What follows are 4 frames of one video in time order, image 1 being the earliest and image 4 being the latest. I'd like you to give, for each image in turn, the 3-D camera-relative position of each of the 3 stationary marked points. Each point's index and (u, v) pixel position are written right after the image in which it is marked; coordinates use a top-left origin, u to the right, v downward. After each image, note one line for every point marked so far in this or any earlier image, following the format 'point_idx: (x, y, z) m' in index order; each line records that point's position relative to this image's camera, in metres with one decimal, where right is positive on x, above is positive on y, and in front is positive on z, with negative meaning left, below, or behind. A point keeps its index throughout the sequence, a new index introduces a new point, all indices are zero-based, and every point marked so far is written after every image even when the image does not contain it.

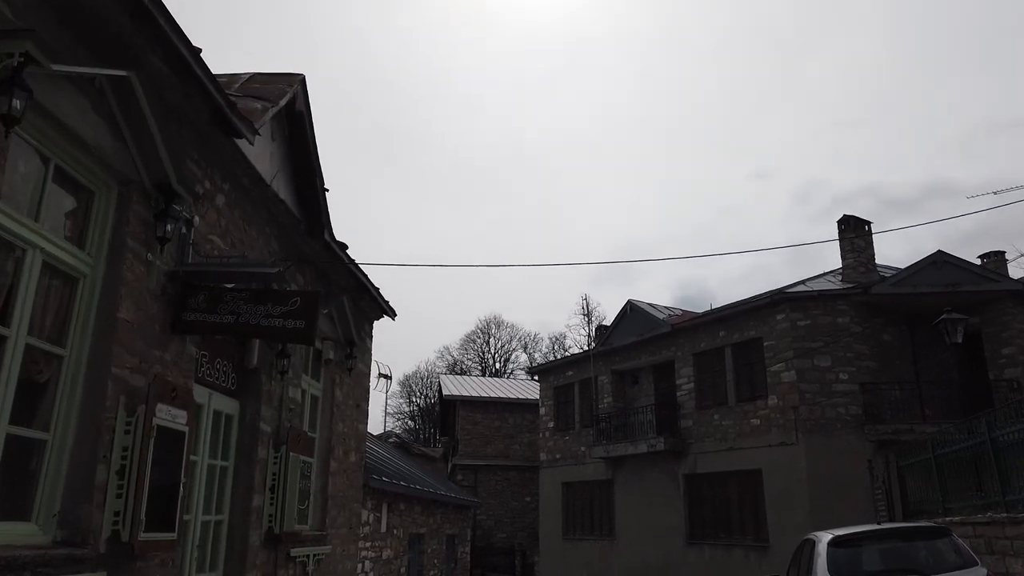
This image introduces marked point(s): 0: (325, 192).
0: (-1.8, +0.9, +6.8) m
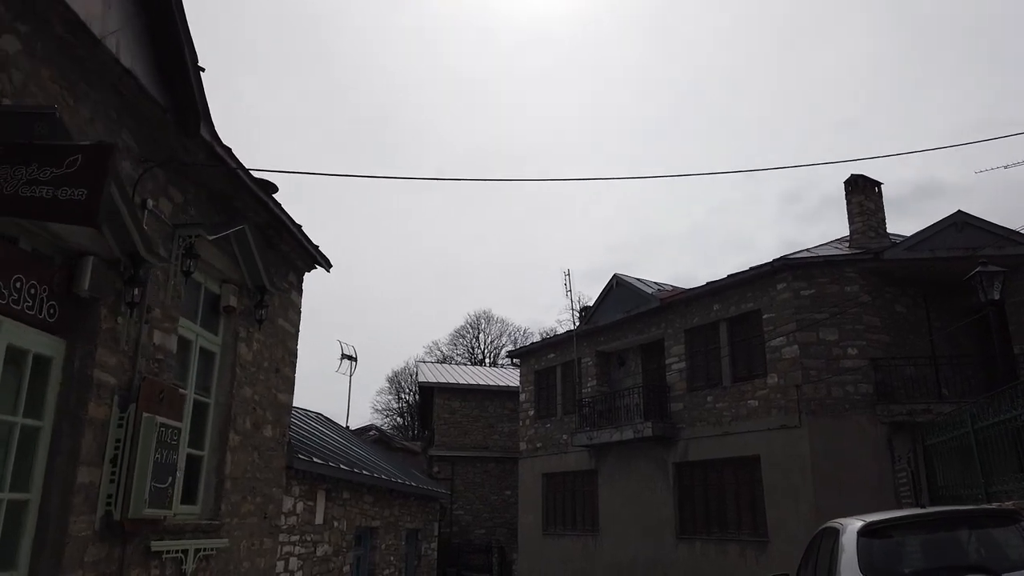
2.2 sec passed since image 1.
0: (-2.3, +1.6, +5.2) m
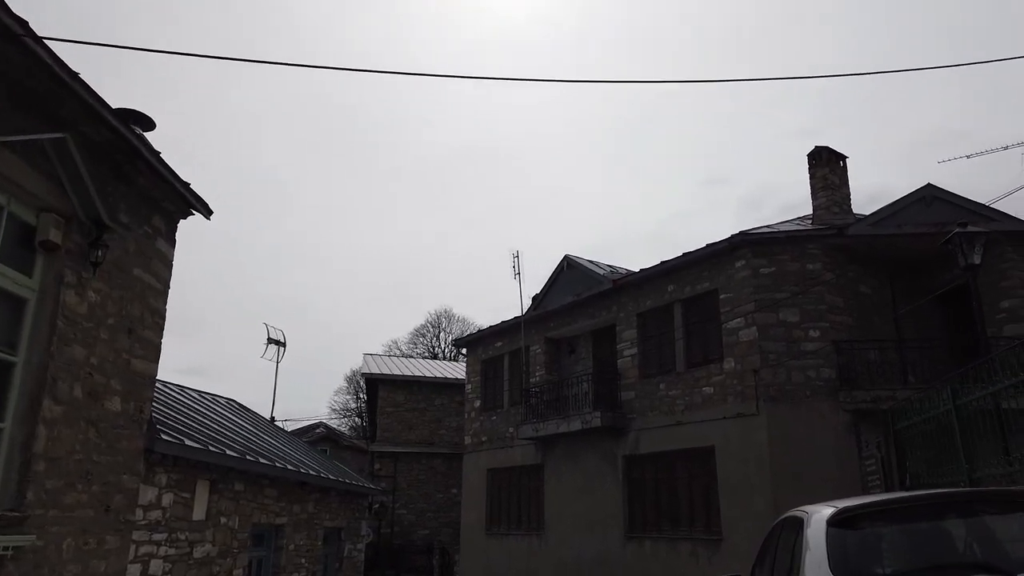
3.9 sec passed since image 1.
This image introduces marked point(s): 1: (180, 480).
0: (-2.9, +2.1, +3.9) m
1: (-3.4, -2.0, +7.3) m
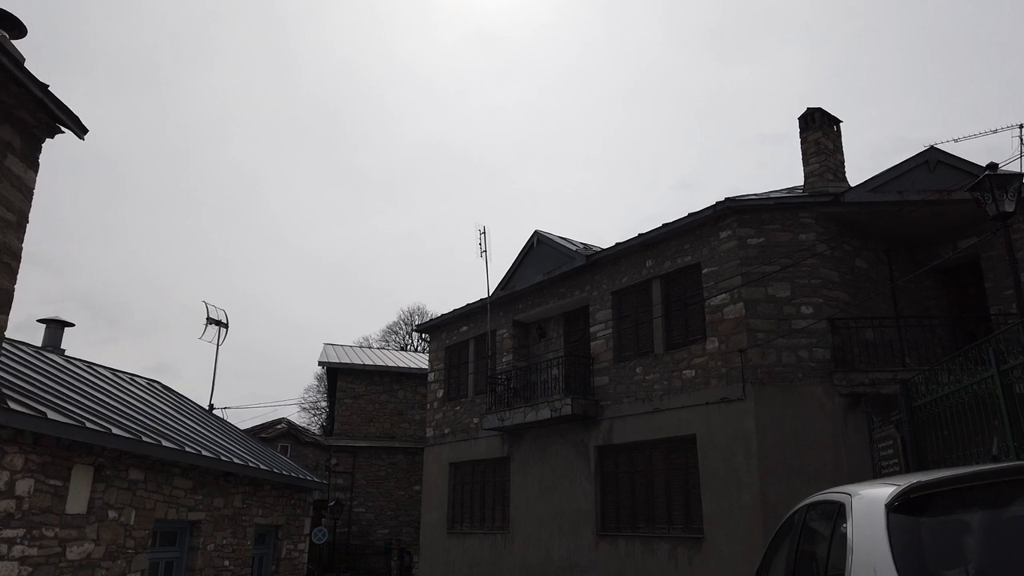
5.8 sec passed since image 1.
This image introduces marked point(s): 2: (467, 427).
0: (-3.2, +2.6, +2.5) m
1: (-3.8, -1.4, +5.9) m
2: (-1.0, -3.1, +16.3) m
